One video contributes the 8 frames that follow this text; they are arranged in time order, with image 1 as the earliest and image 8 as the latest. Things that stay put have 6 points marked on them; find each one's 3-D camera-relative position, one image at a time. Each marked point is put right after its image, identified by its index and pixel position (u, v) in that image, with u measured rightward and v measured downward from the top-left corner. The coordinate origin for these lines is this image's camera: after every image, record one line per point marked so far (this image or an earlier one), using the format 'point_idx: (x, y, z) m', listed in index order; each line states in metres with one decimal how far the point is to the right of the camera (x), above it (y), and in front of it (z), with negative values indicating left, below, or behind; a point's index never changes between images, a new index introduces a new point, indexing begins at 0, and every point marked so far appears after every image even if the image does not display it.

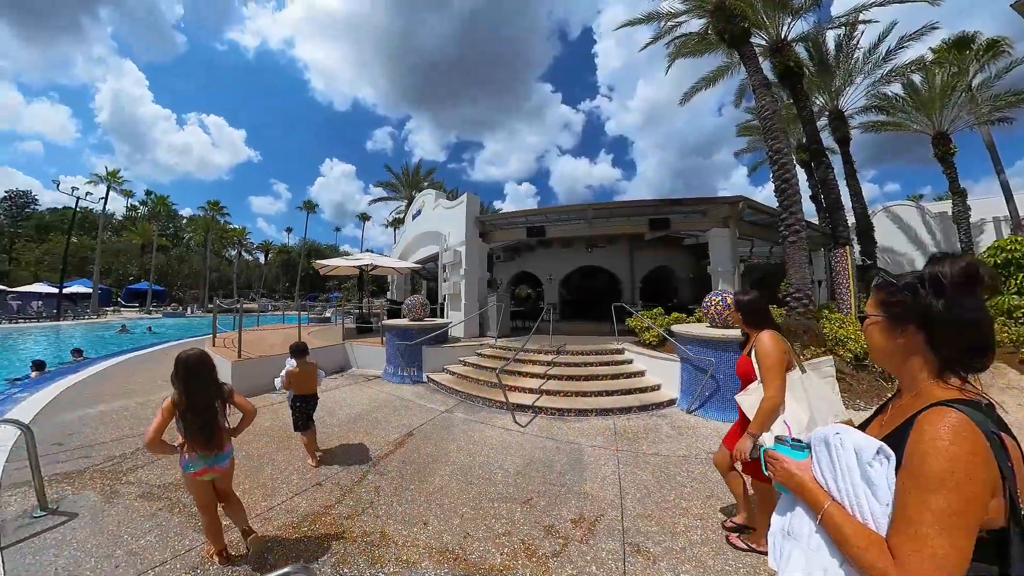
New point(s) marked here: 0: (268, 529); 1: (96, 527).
0: (-2.1, -2.1, +3.3) m
1: (-3.1, -1.7, +2.7) m
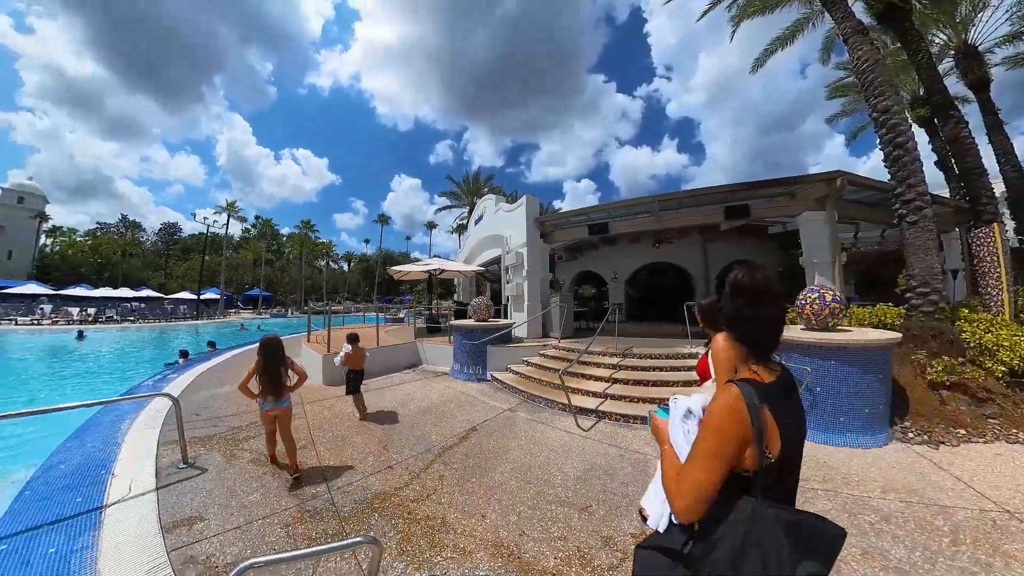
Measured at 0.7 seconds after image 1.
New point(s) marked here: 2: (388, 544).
0: (-1.6, -2.1, +3.8) m
1: (-2.8, -1.8, +3.5) m
2: (-0.9, -2.2, +3.3) m
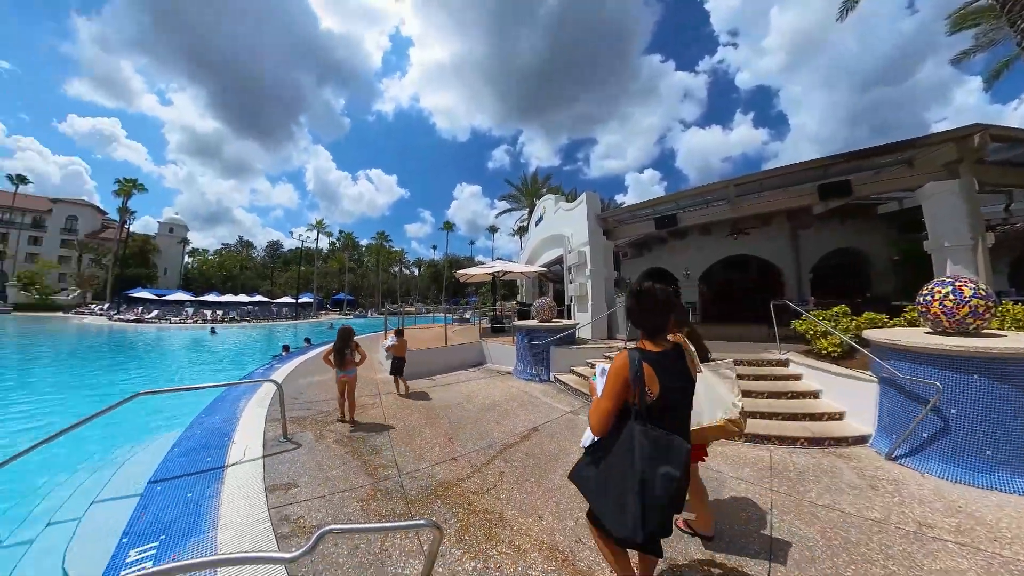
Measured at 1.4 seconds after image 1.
0: (-1.1, -2.2, +4.1) m
1: (-2.3, -1.9, +4.2) m
2: (-0.5, -2.2, +3.5) m
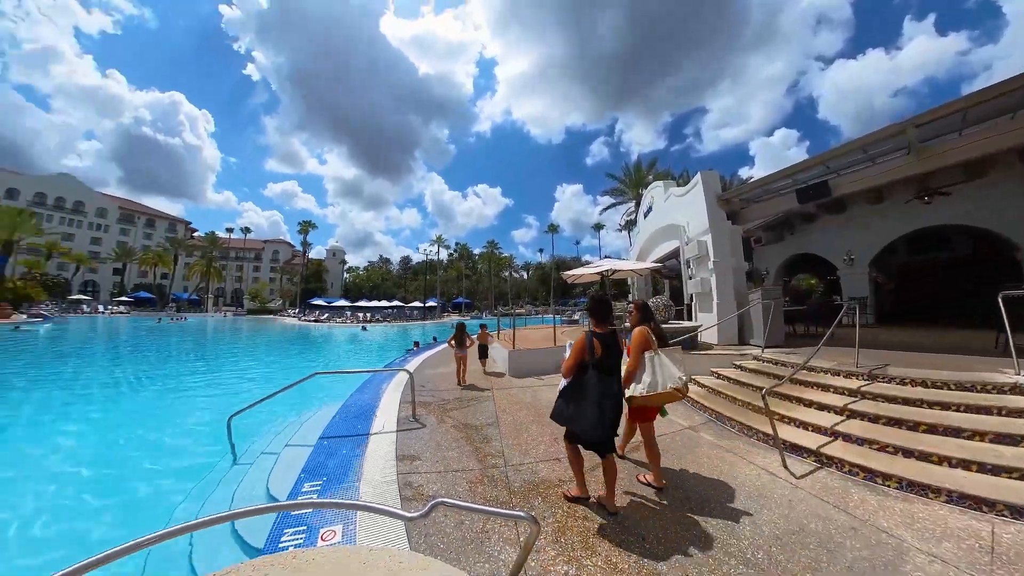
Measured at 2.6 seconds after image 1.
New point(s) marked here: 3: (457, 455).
0: (+0.1, -2.2, +4.4) m
1: (-1.0, -1.9, +4.9) m
2: (+0.3, -2.3, +3.5) m
3: (-0.7, -2.1, +4.6) m
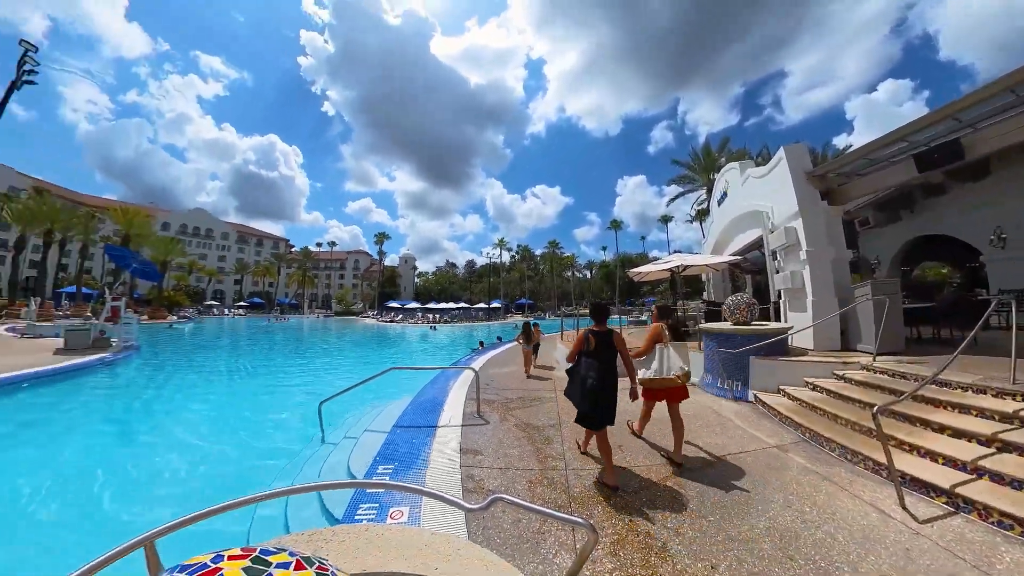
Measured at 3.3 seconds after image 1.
0: (+0.7, -2.2, +4.2) m
1: (-0.2, -2.0, +5.1) m
2: (+0.7, -2.2, +3.4) m
3: (+0.1, -2.1, +4.7) m
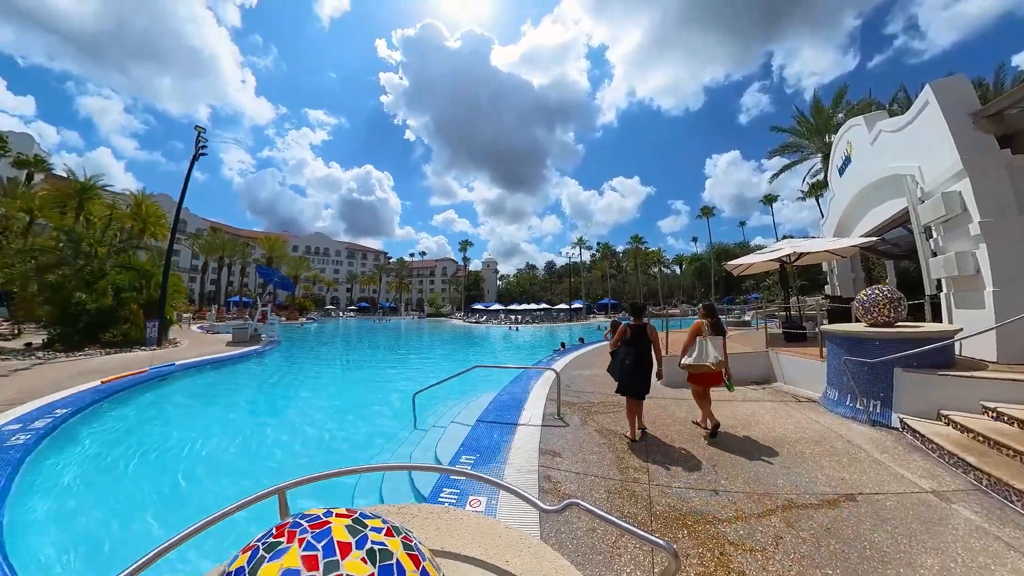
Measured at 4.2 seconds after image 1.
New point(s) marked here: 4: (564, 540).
0: (+1.5, -2.2, +3.8) m
1: (+0.9, -2.0, +4.9) m
2: (+1.2, -2.2, +3.1) m
3: (+1.0, -2.1, +4.5) m
4: (+0.5, -2.6, +3.9) m
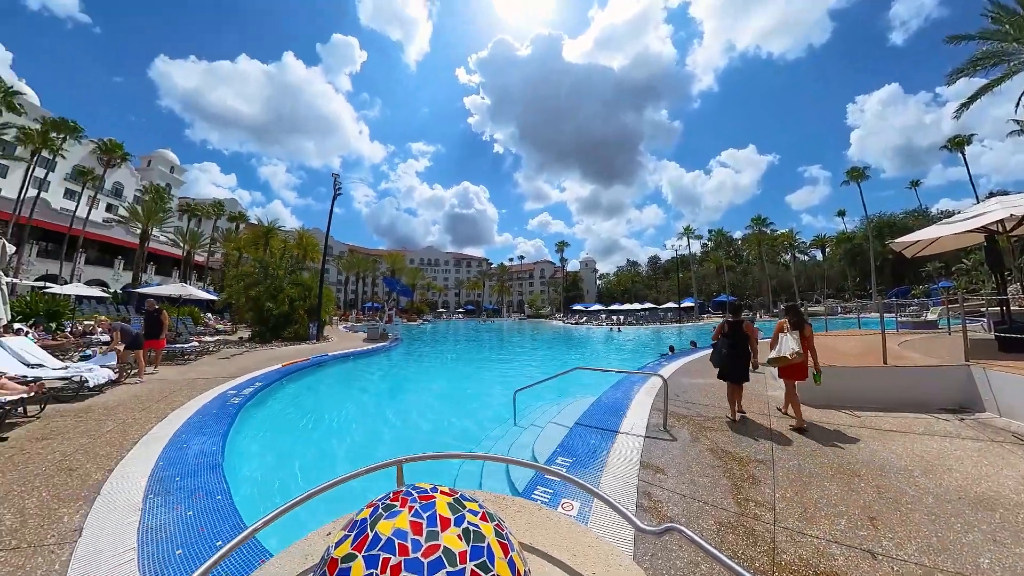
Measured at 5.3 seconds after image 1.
0: (+2.2, -2.1, +3.1) m
1: (+2.1, -1.9, +4.3) m
2: (+1.6, -2.2, +2.5) m
3: (+2.0, -2.0, +3.8) m
4: (+1.4, -2.6, +3.5) m
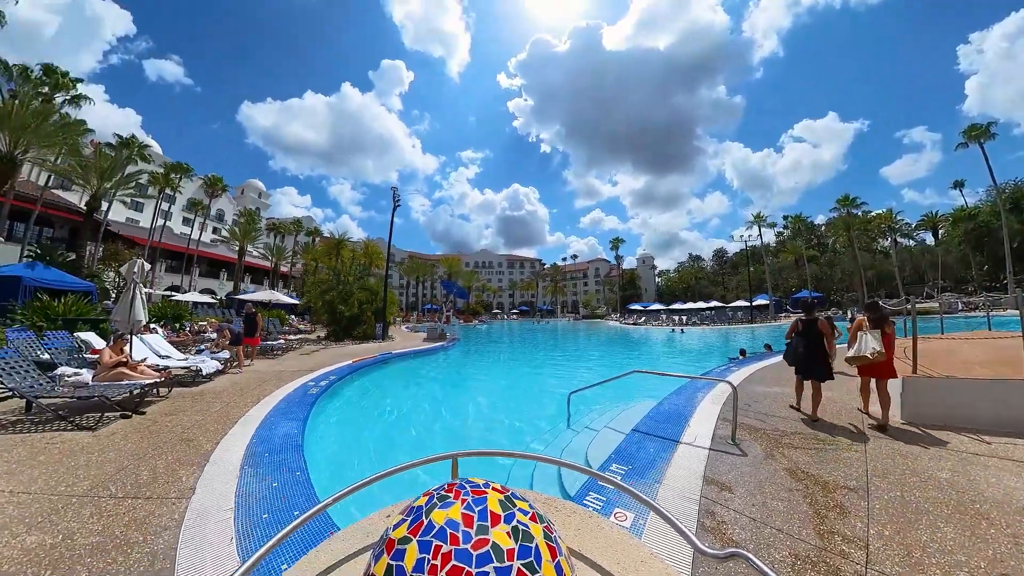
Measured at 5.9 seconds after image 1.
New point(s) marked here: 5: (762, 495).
0: (+2.4, -2.0, +2.5) m
1: (+2.6, -1.9, +3.8) m
2: (+1.7, -2.1, +2.1) m
3: (+2.4, -2.0, +3.3) m
4: (+1.7, -2.6, +3.1) m
5: (+2.4, -2.0, +3.5) m
